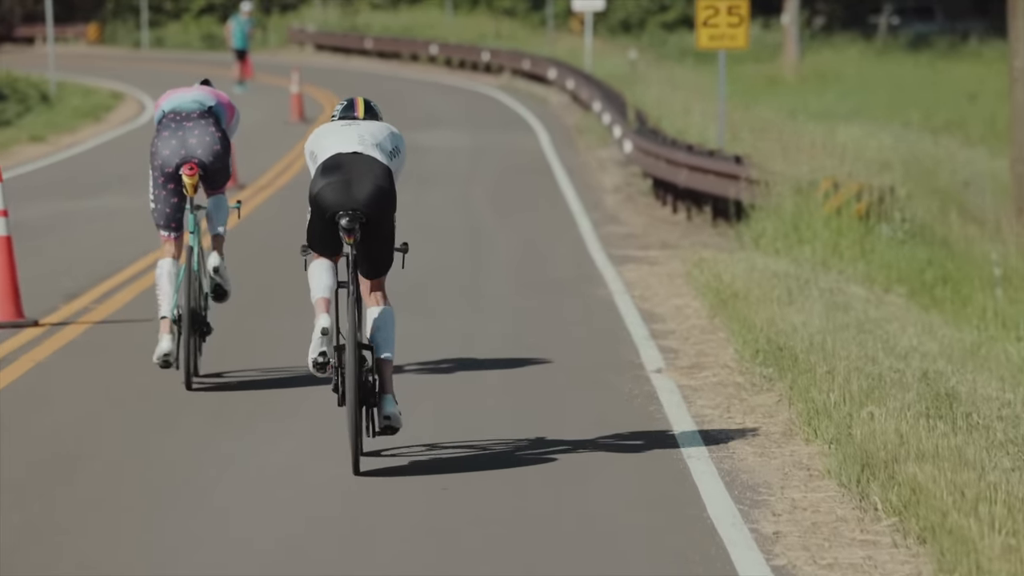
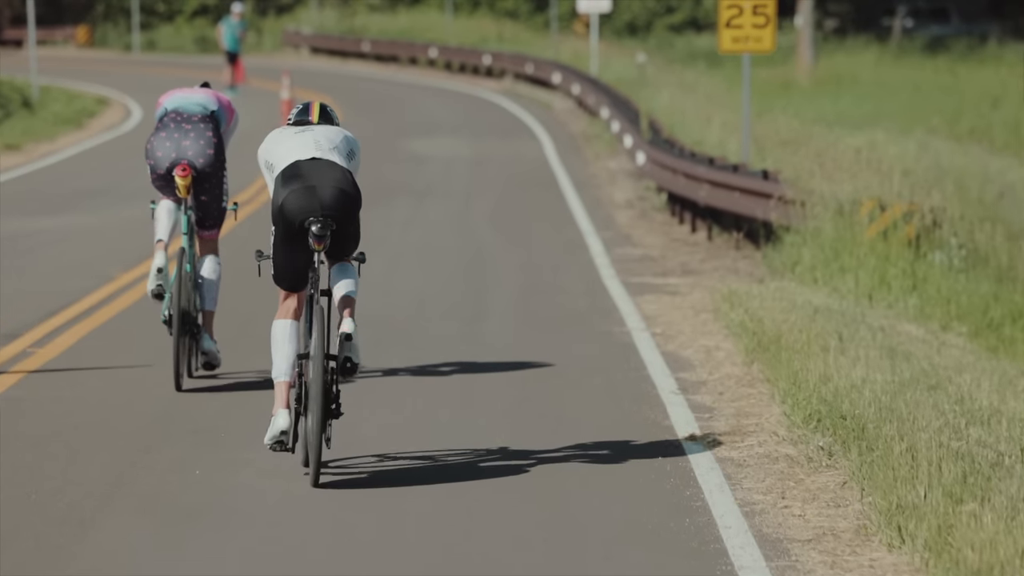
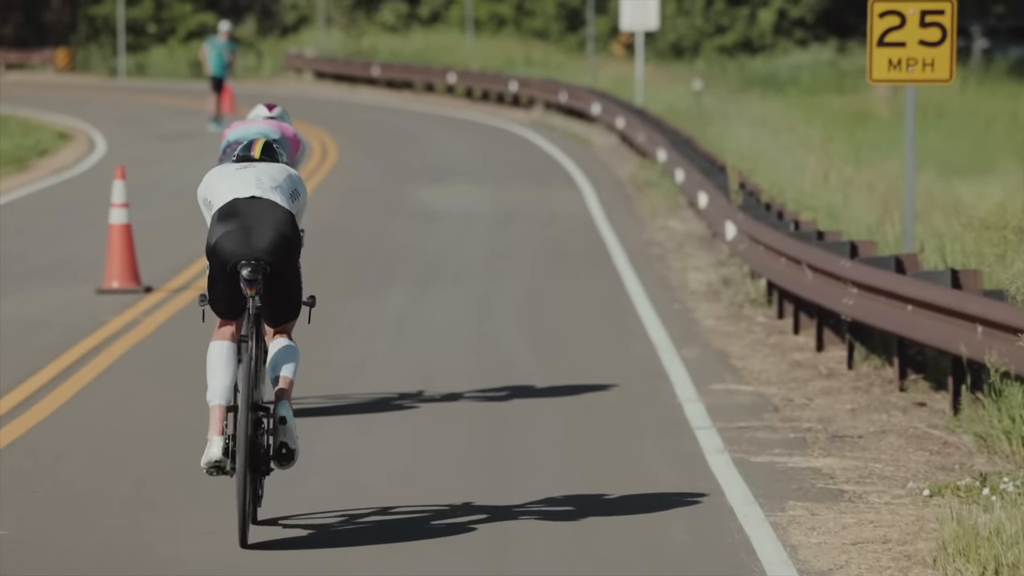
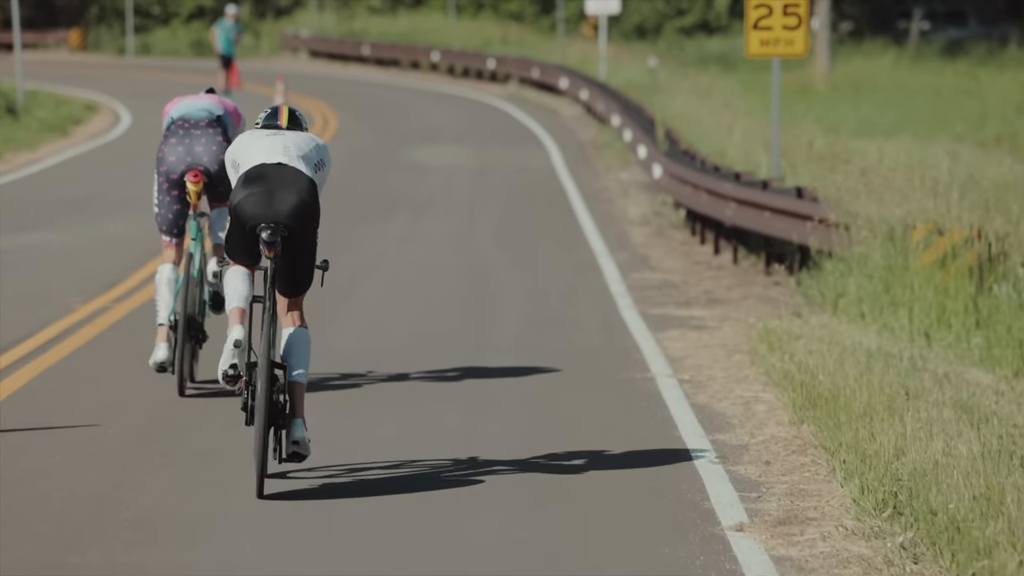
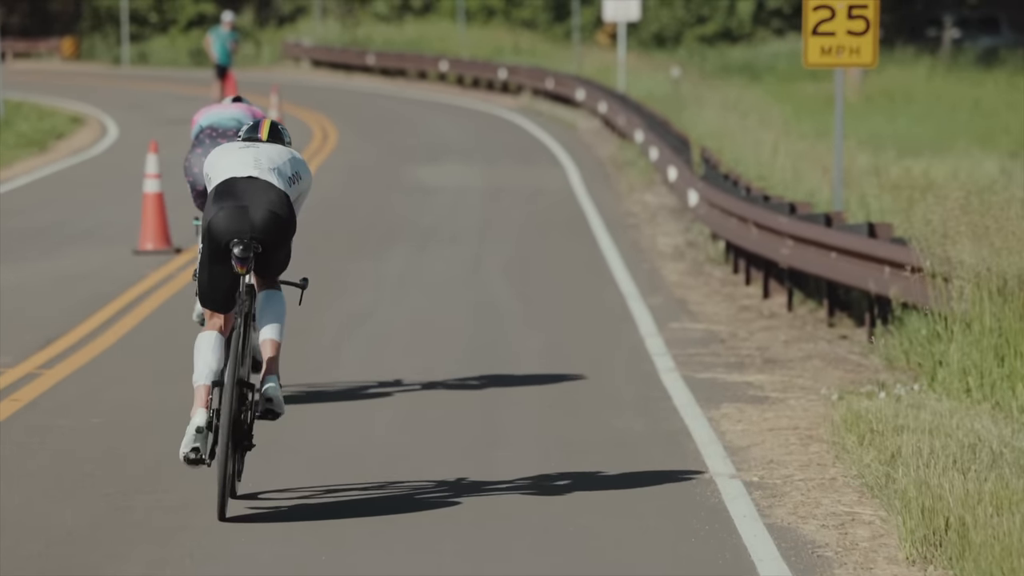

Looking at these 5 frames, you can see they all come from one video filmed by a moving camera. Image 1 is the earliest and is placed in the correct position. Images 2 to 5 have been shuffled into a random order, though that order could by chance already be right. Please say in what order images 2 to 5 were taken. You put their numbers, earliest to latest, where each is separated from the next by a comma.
2, 4, 5, 3
